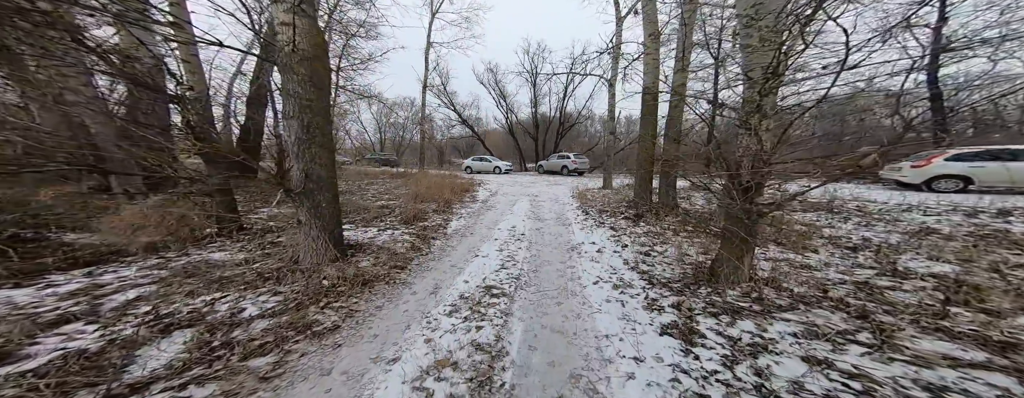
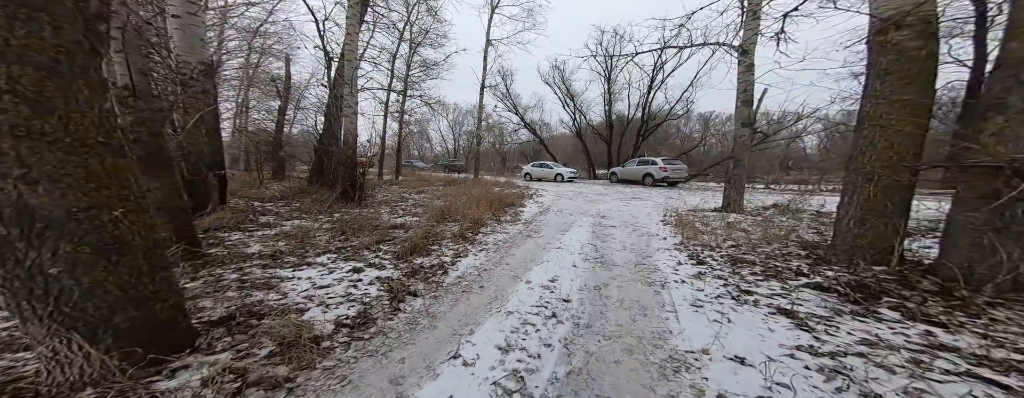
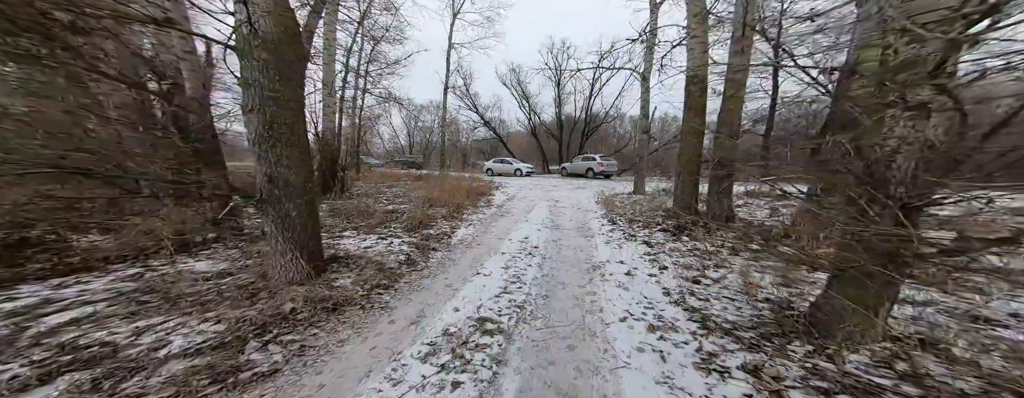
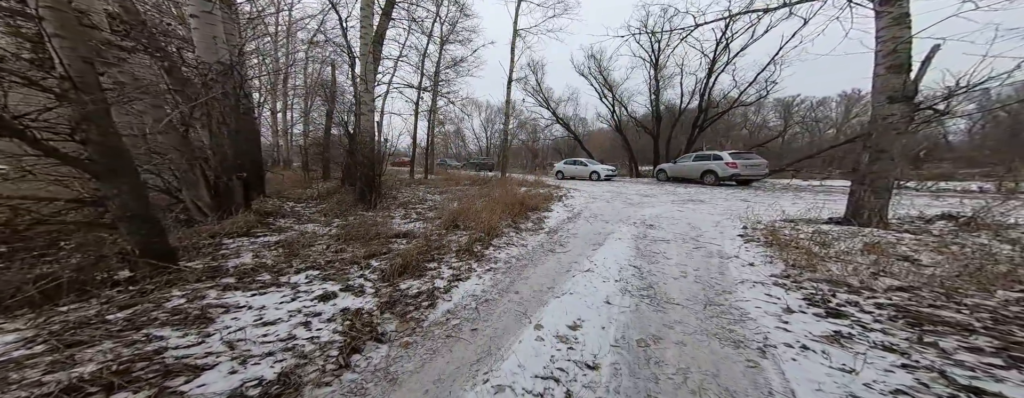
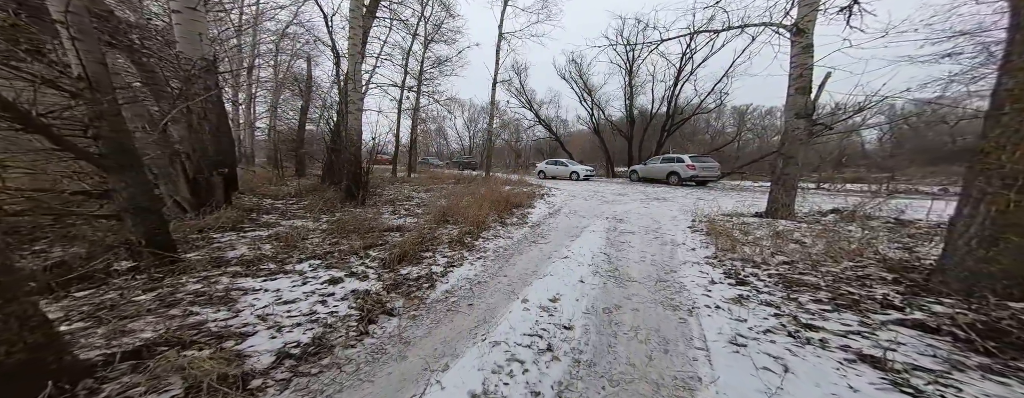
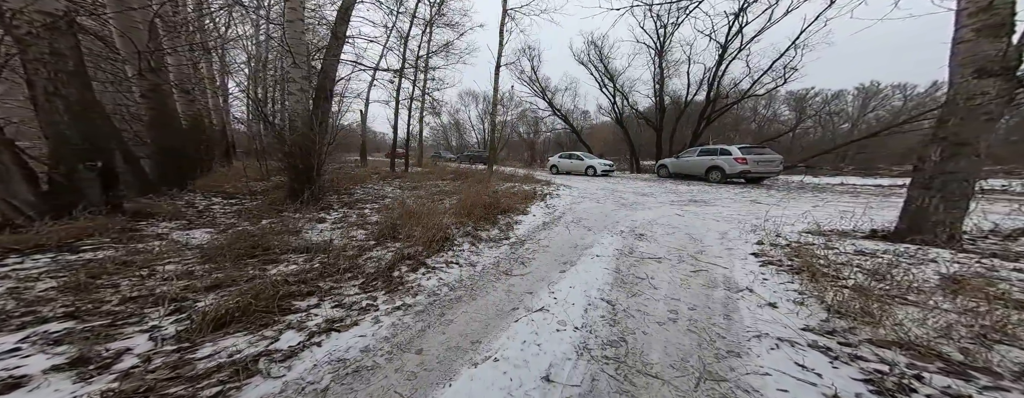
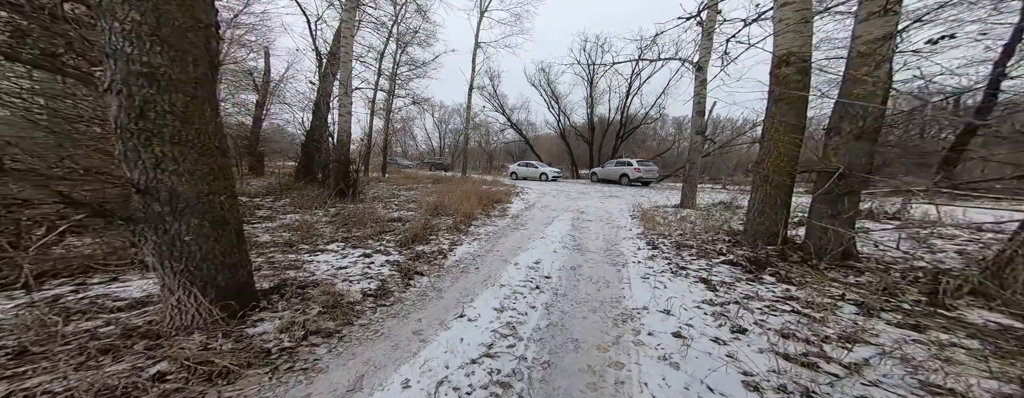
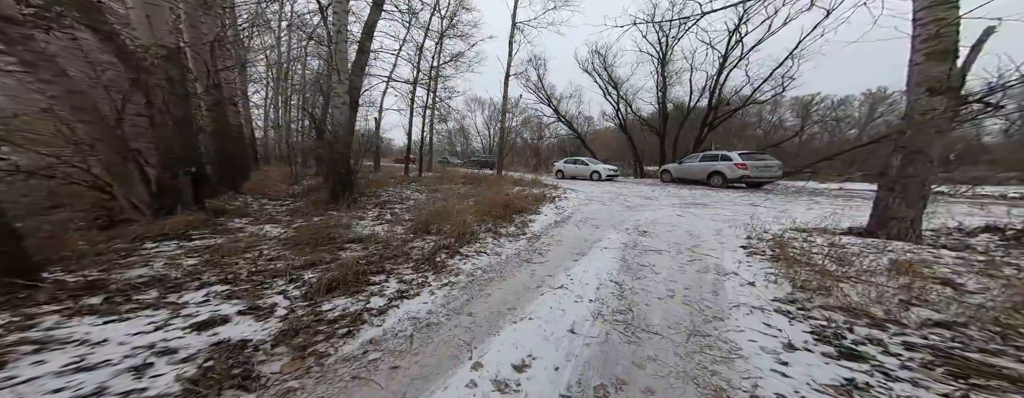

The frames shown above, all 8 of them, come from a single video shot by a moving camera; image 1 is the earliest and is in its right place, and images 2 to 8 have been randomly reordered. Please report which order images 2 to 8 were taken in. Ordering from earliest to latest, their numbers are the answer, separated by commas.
3, 7, 2, 5, 4, 8, 6
